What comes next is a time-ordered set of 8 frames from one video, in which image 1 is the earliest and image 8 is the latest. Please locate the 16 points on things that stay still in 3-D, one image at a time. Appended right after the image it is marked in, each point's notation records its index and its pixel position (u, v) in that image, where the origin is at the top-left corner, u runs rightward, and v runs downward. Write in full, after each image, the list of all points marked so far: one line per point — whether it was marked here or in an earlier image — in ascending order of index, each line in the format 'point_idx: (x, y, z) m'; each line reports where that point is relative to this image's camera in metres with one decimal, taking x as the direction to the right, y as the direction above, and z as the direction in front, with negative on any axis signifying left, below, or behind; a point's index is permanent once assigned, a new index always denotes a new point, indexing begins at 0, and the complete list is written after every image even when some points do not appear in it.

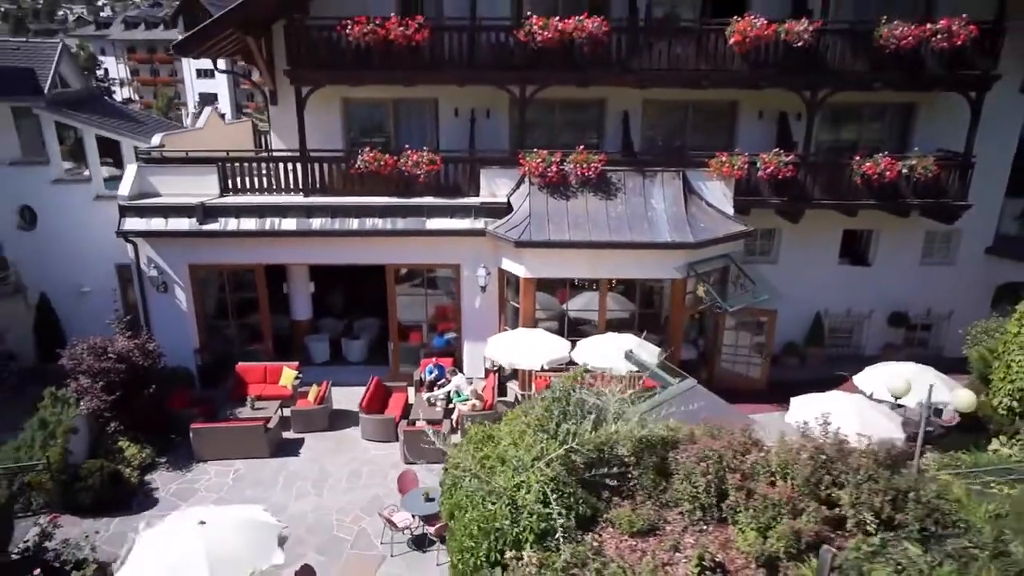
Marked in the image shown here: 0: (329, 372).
0: (-4.8, -2.2, +18.1) m
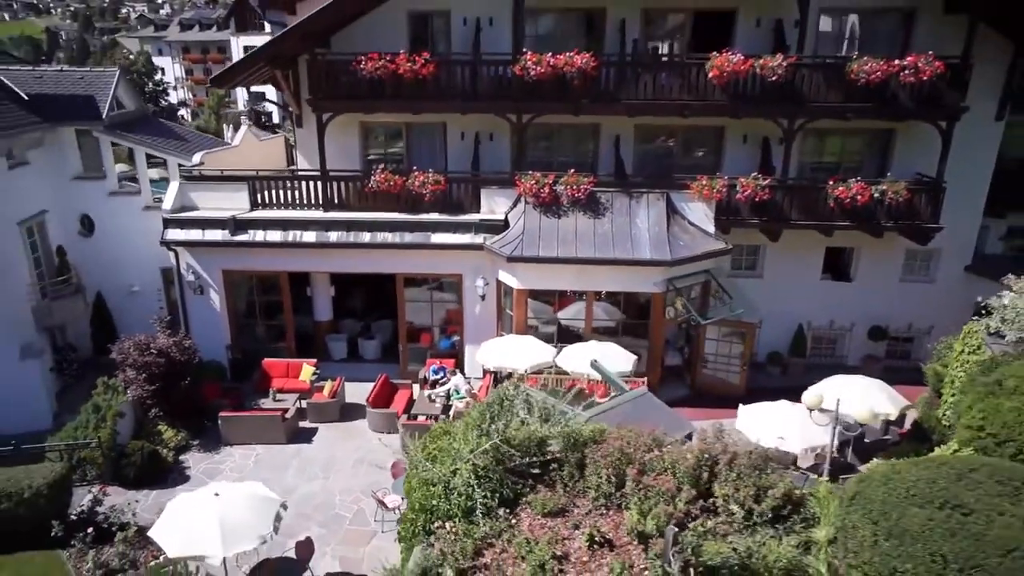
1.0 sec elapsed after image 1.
0: (-4.8, -2.4, +20.1) m
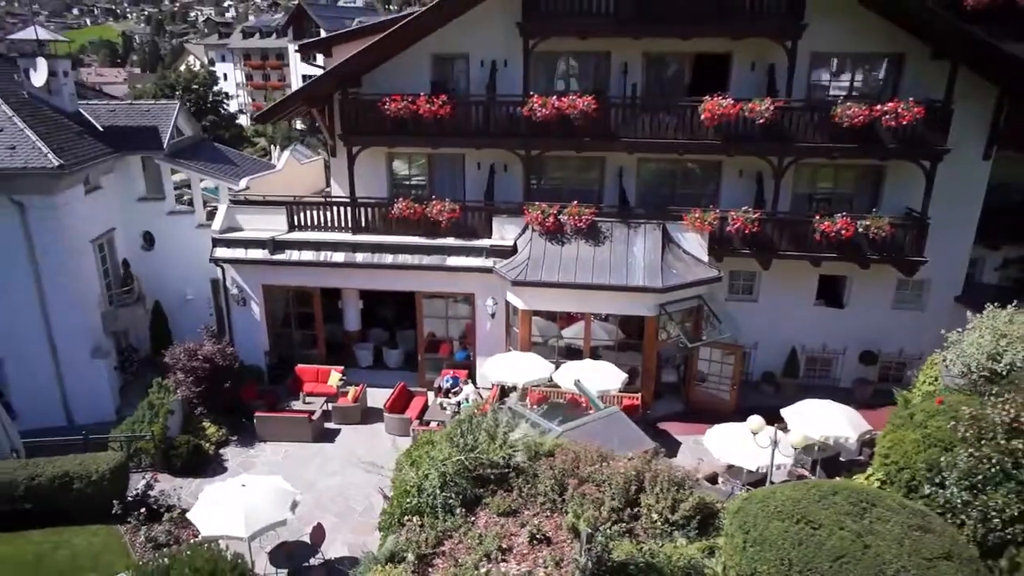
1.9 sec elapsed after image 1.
0: (-4.6, -2.8, +22.2) m
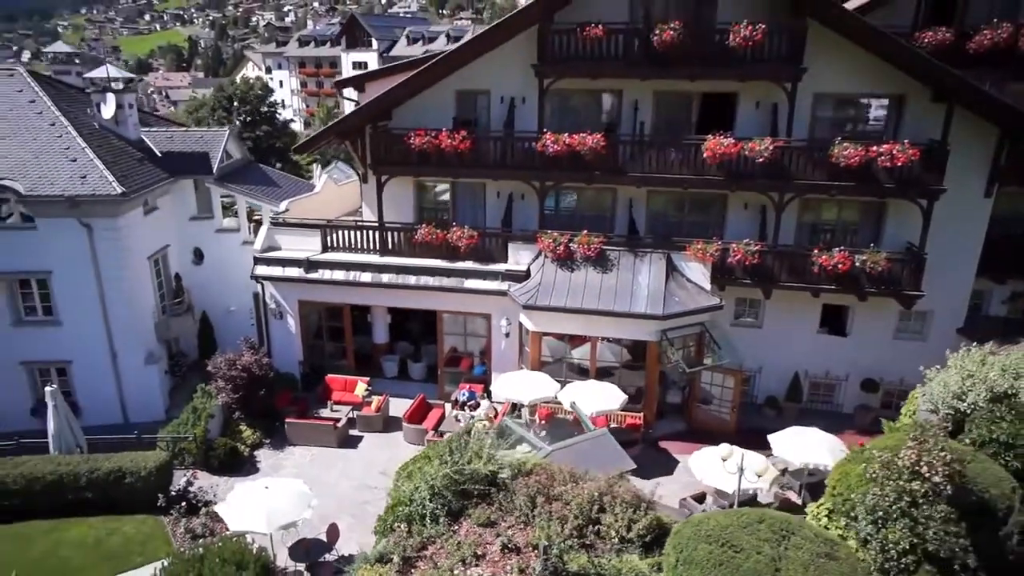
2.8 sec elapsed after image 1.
0: (-4.1, -3.4, +23.9) m
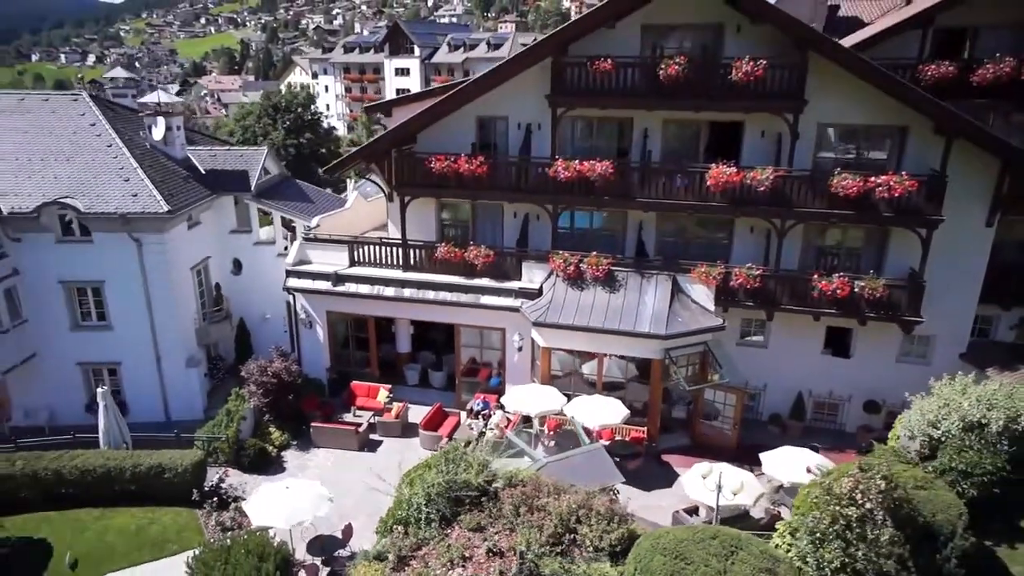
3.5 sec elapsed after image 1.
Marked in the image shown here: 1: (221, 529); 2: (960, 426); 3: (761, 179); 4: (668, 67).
0: (-3.6, -3.9, +25.4) m
1: (-7.4, -6.2, +17.5) m
2: (+9.3, -2.9, +14.2) m
3: (+7.2, +3.2, +19.9) m
4: (+4.5, +6.3, +19.6) m
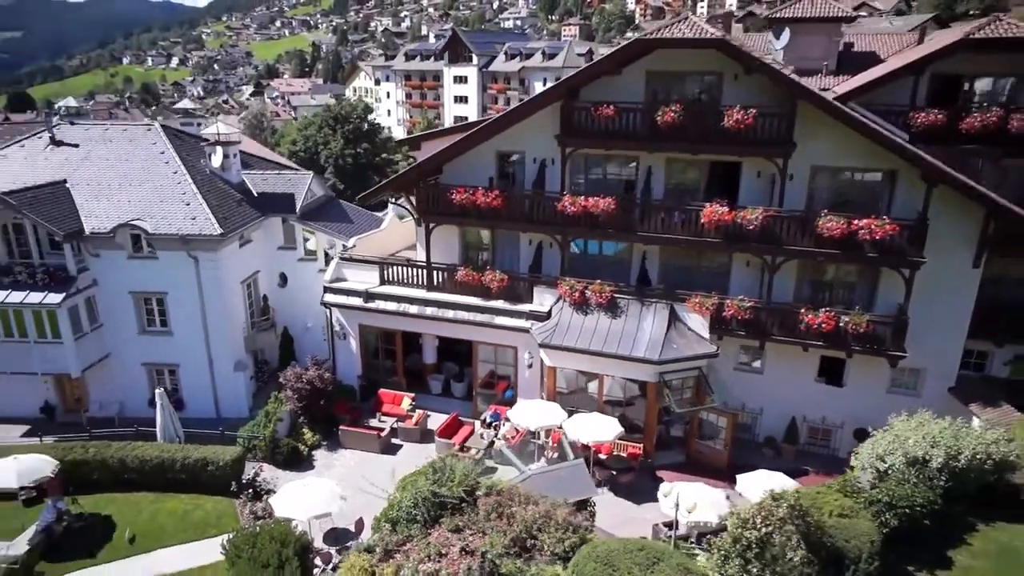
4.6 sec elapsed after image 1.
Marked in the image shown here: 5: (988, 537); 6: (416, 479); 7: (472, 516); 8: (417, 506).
0: (-3.0, -4.6, +27.7) m
1: (-7.6, -6.8, +20.2) m
2: (+8.9, -3.9, +15.5) m
3: (+7.5, +2.2, +21.3) m
4: (+4.7, +5.4, +21.2) m
5: (+10.3, -5.4, +14.7) m
6: (-2.2, -4.5, +16.2) m
7: (-0.9, -4.9, +14.8) m
8: (-2.1, -4.8, +15.2) m
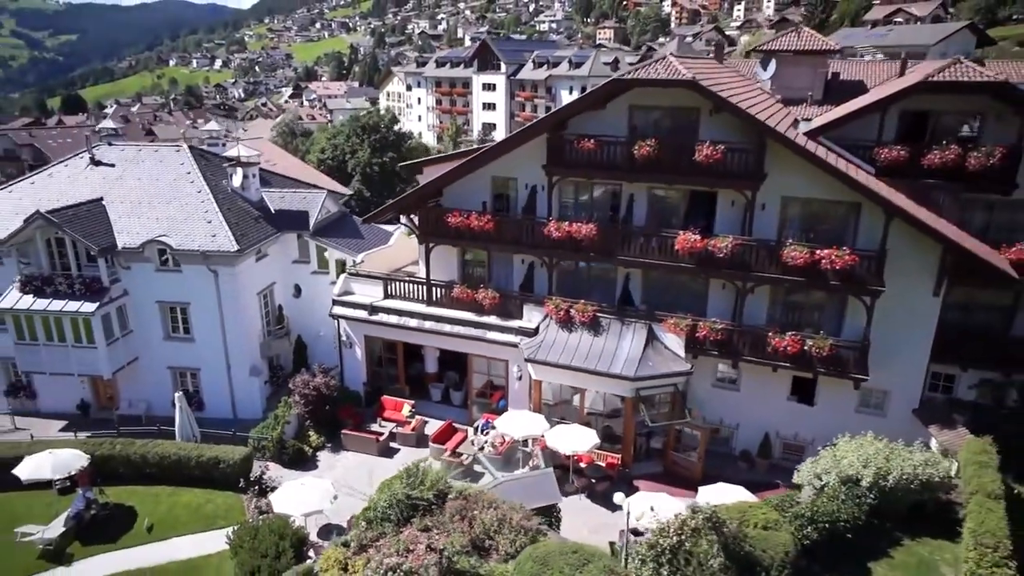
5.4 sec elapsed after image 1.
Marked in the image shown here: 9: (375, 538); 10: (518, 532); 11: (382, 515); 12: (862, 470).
0: (-3.3, -5.2, +29.6) m
1: (-8.3, -7.3, +22.3) m
2: (+8.0, -4.7, +16.8) m
3: (+7.0, +1.4, +22.7) m
4: (+4.3, +4.7, +22.8) m
5: (+9.3, -6.2, +16.0) m
6: (-3.0, -5.1, +18.0) m
7: (-1.8, -5.6, +16.6) m
8: (-3.0, -5.4, +17.0) m
9: (-3.3, -6.0, +16.5) m
10: (+0.2, -5.7, +16.0) m
11: (-3.2, -5.6, +17.0) m
12: (+8.6, -4.5, +16.8) m
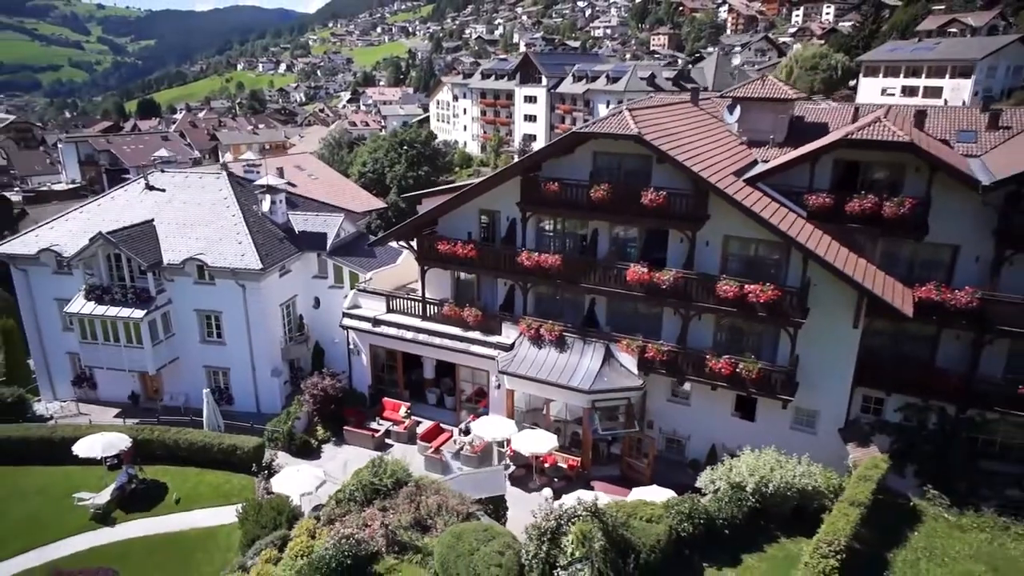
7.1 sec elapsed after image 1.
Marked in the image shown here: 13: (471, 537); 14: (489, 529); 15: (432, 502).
0: (-4.1, -6.0, +33.5) m
1: (-9.6, -7.9, +26.6) m
2: (+6.2, -5.7, +19.9) m
3: (+5.9, +0.4, +25.9) m
4: (+3.3, +3.7, +26.1) m
5: (+7.5, -7.2, +19.0) m
6: (-4.7, -5.9, +22.0) m
7: (-3.5, -6.4, +20.5) m
8: (-4.7, -6.2, +21.0) m
9: (-5.0, -6.8, +20.5) m
10: (-1.6, -6.5, +19.7) m
11: (-4.9, -6.4, +21.0) m
12: (+6.8, -5.5, +19.9) m
13: (-1.0, -6.3, +17.3) m
14: (-0.5, -6.3, +17.8) m
15: (-2.3, -6.2, +20.0) m
